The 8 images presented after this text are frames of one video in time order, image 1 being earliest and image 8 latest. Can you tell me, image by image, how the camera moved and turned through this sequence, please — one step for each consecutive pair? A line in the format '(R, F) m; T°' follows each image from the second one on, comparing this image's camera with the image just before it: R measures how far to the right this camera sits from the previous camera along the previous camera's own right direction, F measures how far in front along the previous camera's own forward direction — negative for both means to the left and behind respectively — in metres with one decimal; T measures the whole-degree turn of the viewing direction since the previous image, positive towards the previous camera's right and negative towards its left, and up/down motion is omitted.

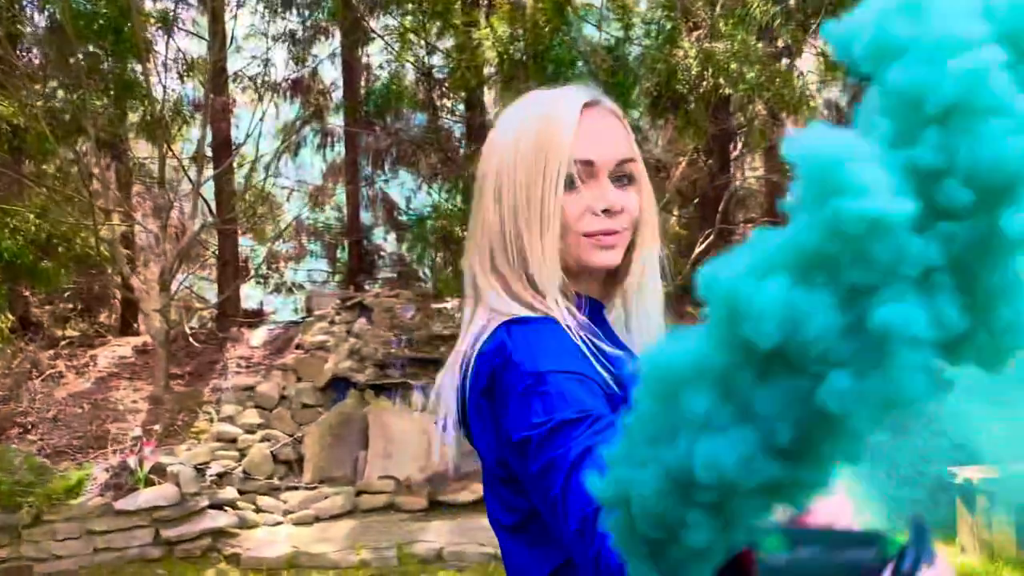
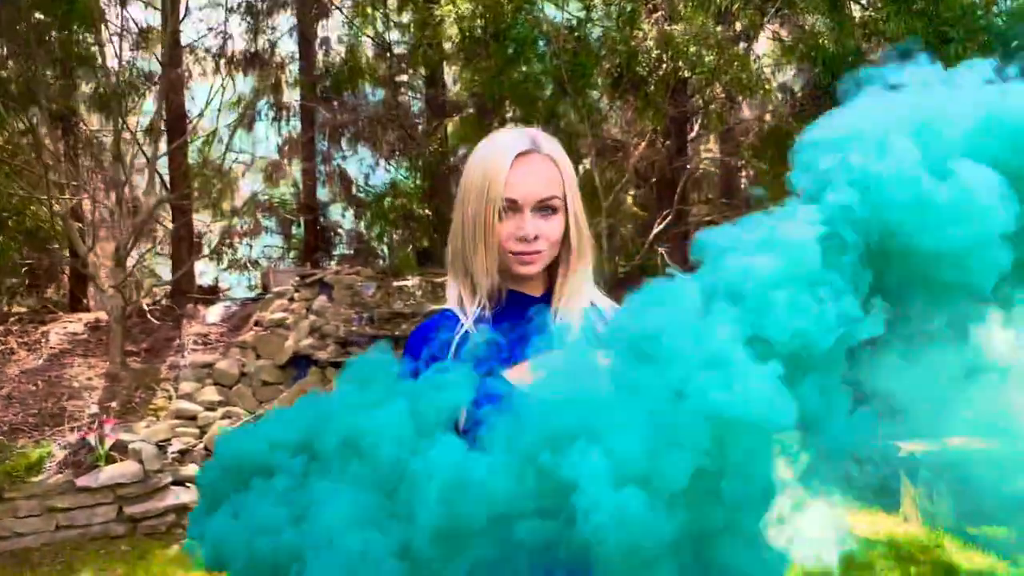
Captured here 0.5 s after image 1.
(0.0, 0.0) m; +3°
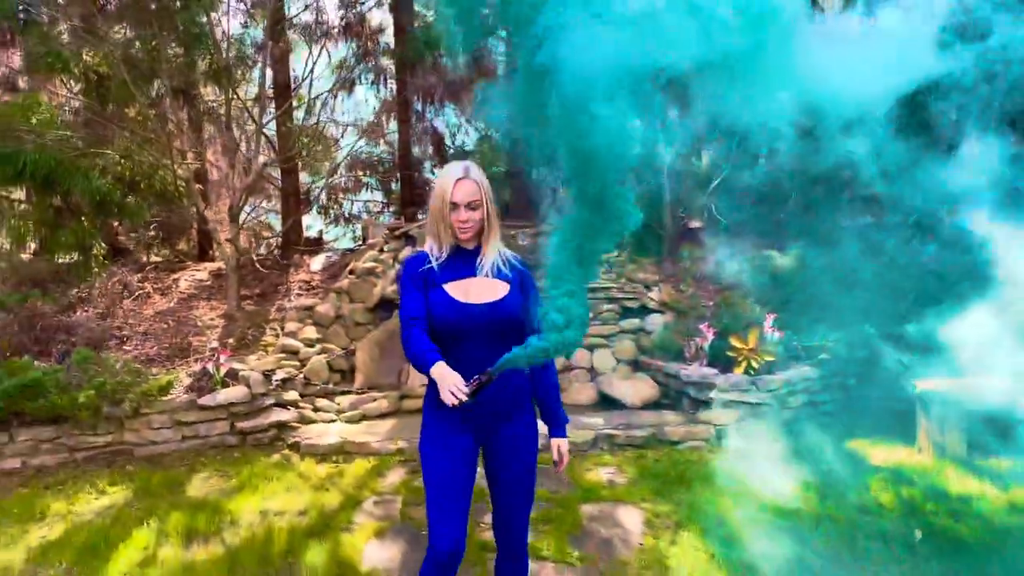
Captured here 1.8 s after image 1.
(+0.3, -0.4) m; -8°
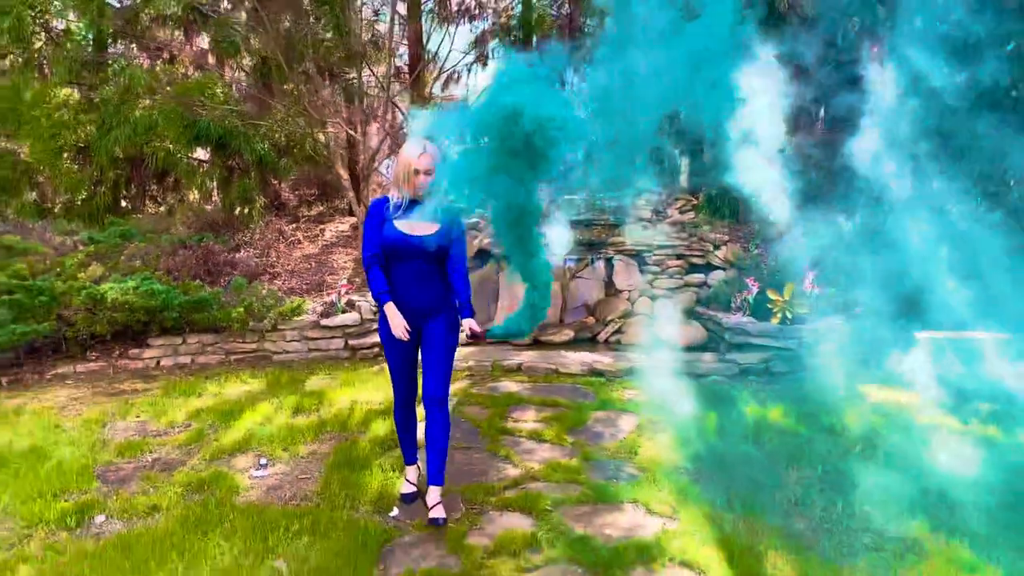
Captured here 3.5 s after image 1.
(+0.5, -0.6) m; -11°
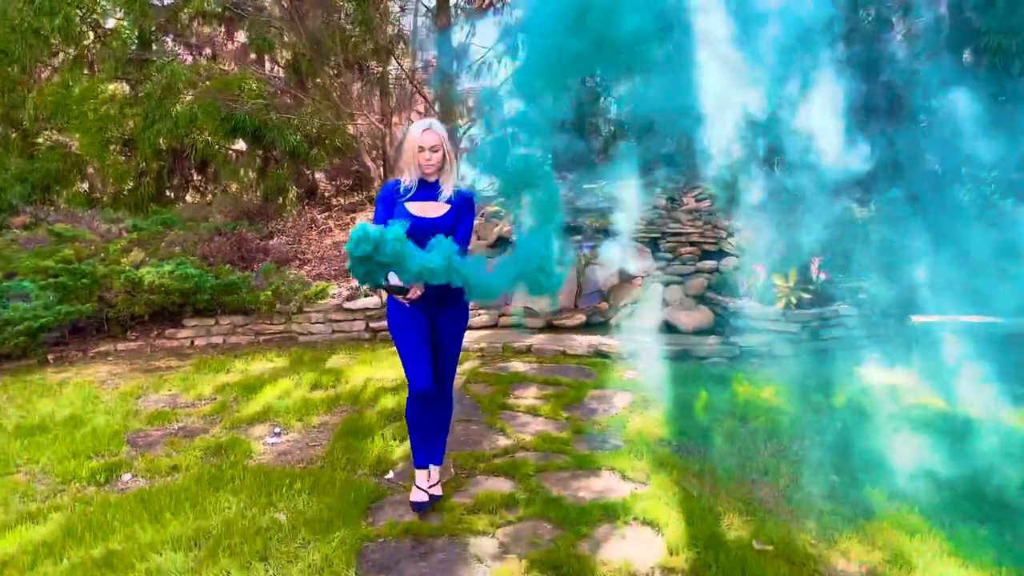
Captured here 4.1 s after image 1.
(+0.2, -0.2) m; -3°
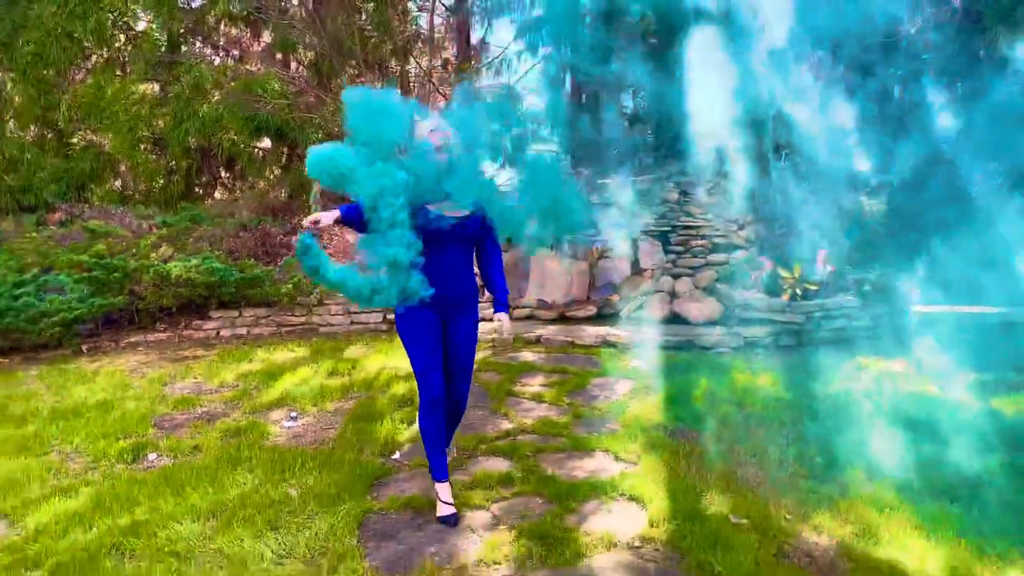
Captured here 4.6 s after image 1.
(+0.1, -0.1) m; -2°
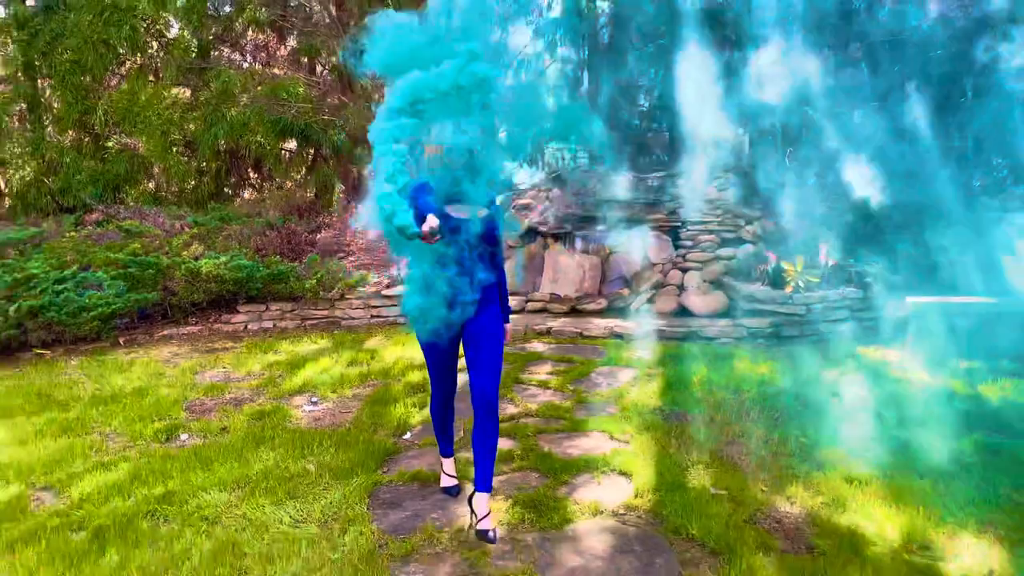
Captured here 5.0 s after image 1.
(+0.1, -0.2) m; -2°
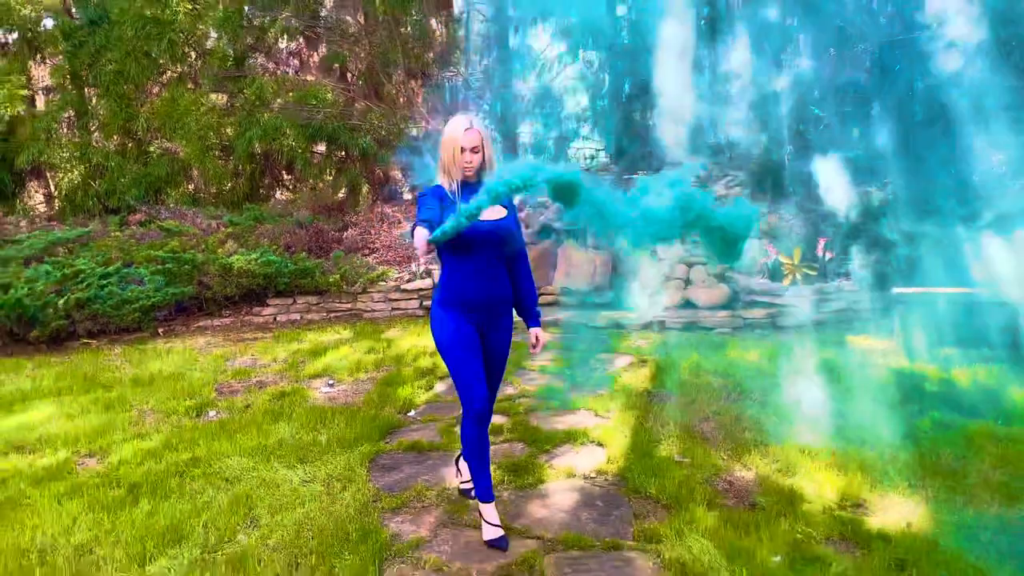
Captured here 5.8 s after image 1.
(+0.2, -0.3) m; -3°
